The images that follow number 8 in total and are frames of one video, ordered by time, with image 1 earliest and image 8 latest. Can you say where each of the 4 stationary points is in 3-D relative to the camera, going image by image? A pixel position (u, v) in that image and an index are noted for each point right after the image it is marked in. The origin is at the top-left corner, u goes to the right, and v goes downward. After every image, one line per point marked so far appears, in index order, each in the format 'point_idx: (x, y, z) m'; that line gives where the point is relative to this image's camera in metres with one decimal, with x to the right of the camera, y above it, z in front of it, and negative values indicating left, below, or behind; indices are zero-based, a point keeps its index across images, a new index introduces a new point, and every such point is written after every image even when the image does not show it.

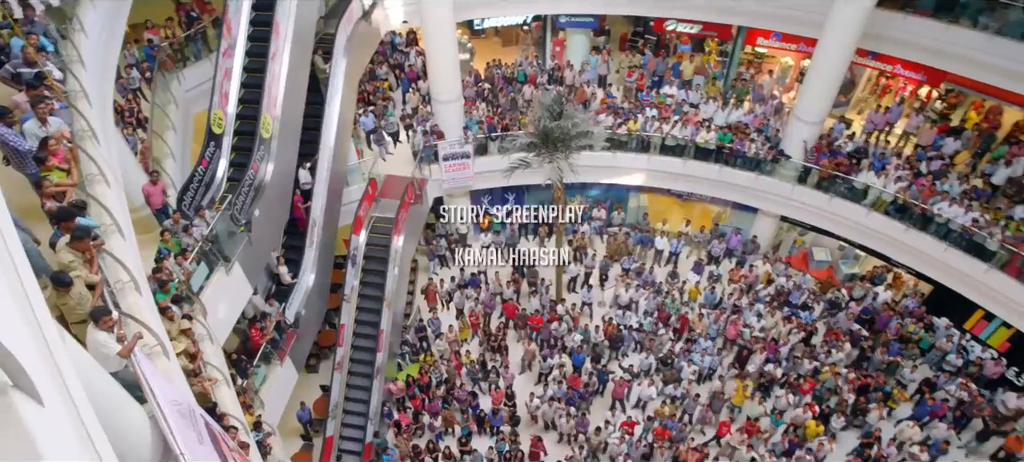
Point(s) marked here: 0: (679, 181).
0: (+3.6, +1.1, +14.4) m
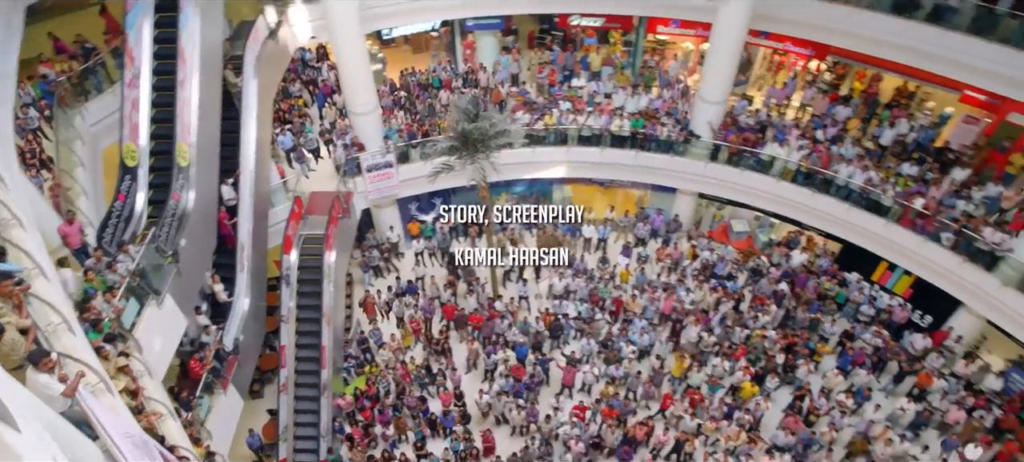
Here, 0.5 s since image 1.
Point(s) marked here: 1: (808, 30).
0: (+1.9, +1.4, +14.9) m
1: (+6.1, +4.2, +13.4) m
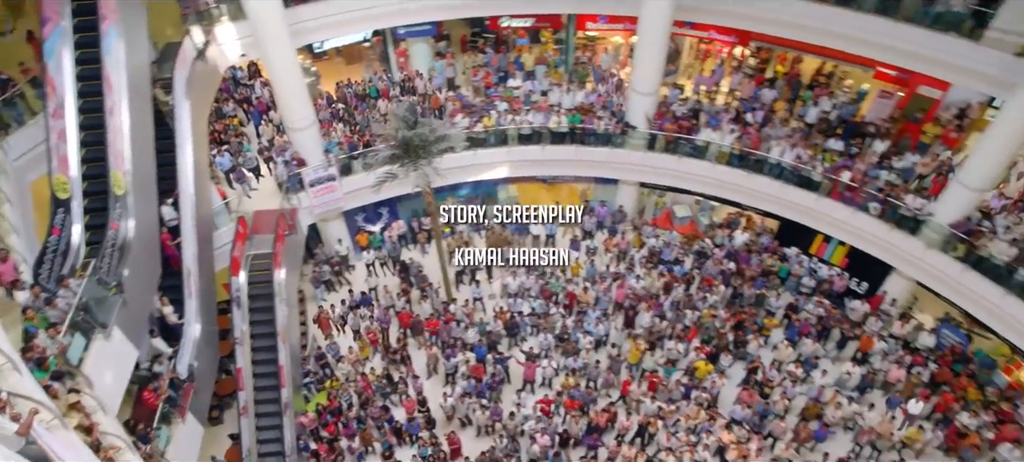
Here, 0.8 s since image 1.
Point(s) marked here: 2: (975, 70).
0: (+0.6, +1.5, +15.1) m
1: (+4.6, +4.6, +14.0) m
2: (+8.4, +2.9, +11.8) m
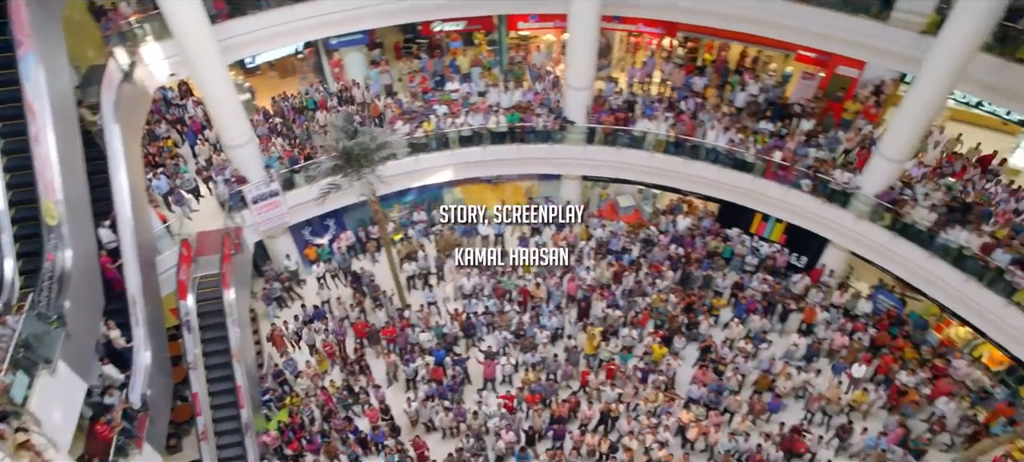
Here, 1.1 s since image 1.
0: (-0.7, +1.5, +15.3) m
1: (+3.2, +4.9, +14.4) m
2: (+7.2, +3.5, +12.5) m
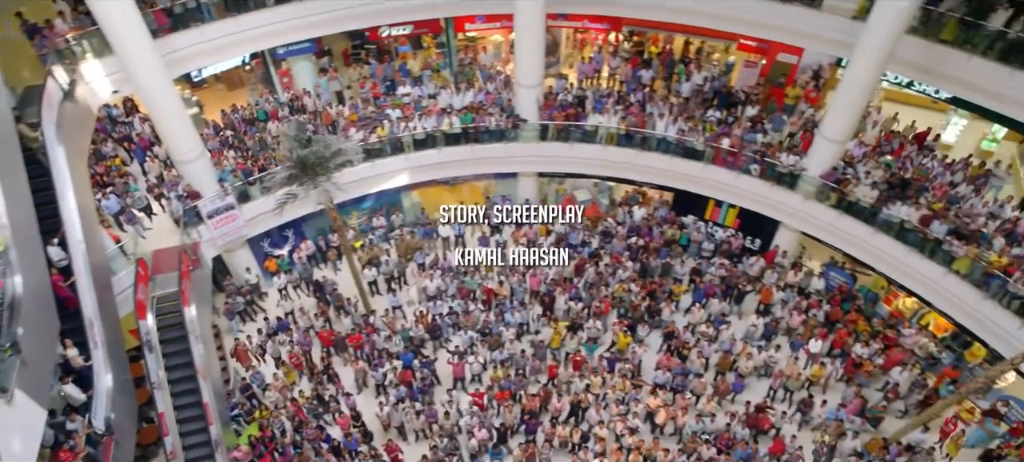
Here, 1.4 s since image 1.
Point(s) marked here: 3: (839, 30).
0: (-1.7, +1.4, +15.3) m
1: (+2.0, +5.1, +14.7) m
2: (+6.2, +3.9, +13.0) m
3: (+6.4, +4.0, +12.8) m
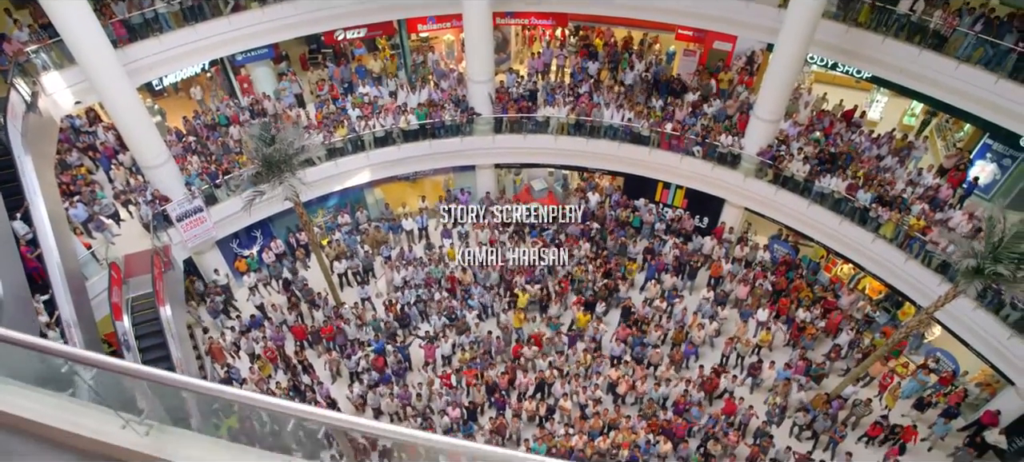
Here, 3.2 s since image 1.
0: (-2.7, +1.6, +15.9) m
1: (+0.8, +5.4, +15.4) m
2: (+5.1, +4.5, +14.0) m
3: (+5.4, +4.5, +13.8) m
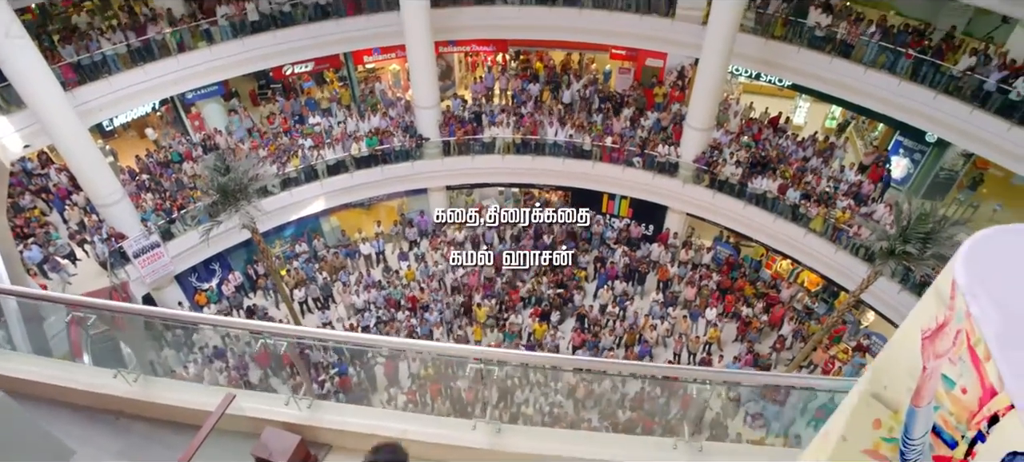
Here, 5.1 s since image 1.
0: (-3.9, +0.9, +16.3) m
1: (-0.7, +5.0, +16.2) m
2: (+3.8, +4.4, +15.0) m
3: (+4.0, +4.5, +14.8) m
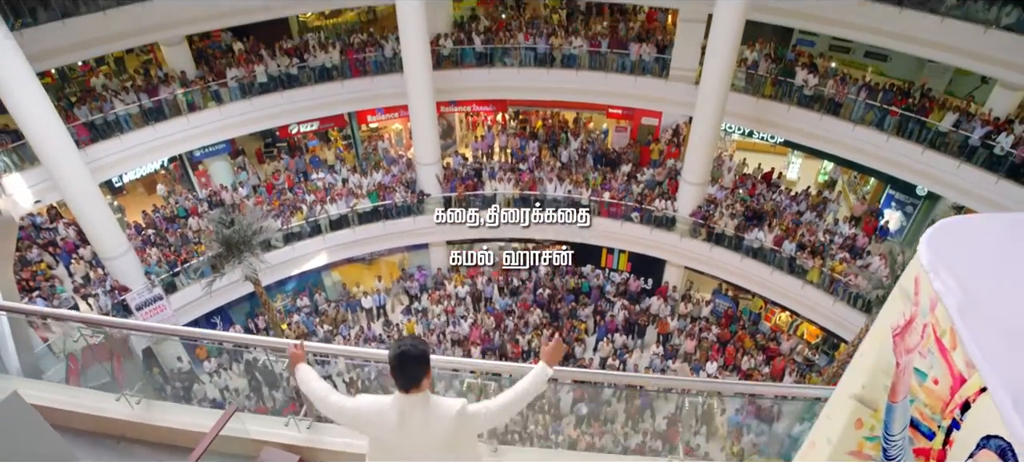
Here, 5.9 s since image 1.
0: (-3.9, -0.5, +16.5) m
1: (-0.7, +3.6, +16.8) m
2: (+3.8, +3.1, +15.6) m
3: (+4.0, +3.2, +15.3) m
